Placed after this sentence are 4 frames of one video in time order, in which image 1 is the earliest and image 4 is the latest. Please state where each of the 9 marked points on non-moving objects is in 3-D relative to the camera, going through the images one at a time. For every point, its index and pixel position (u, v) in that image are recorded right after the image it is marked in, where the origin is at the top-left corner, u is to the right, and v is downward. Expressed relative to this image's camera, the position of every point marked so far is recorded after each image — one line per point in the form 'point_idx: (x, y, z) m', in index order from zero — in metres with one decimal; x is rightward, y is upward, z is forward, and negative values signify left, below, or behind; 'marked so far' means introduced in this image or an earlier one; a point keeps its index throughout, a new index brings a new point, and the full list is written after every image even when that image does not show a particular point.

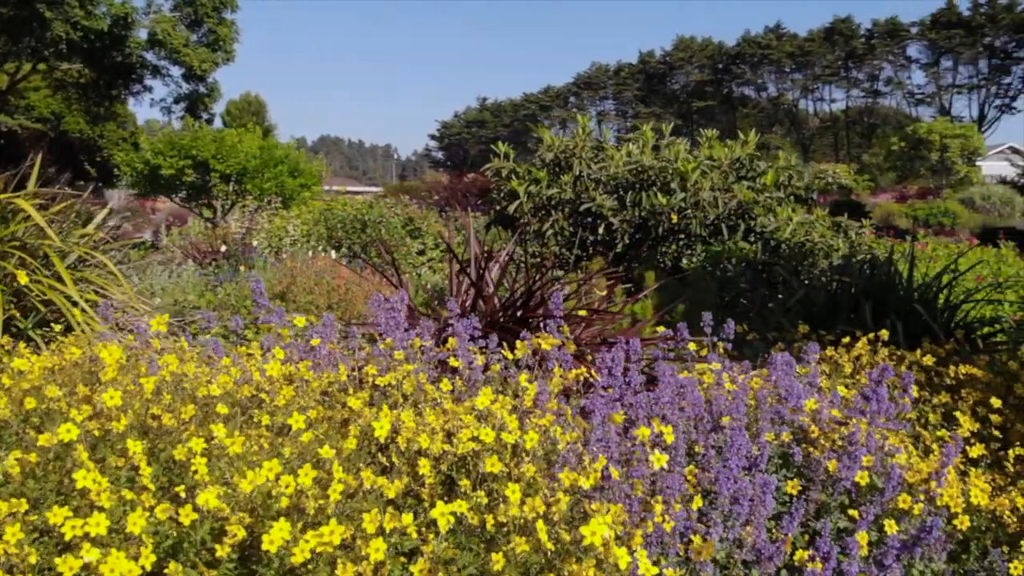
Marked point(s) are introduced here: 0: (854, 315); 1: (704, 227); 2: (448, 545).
0: (+1.7, -0.1, +5.0) m
1: (+1.2, +0.4, +6.2) m
2: (-0.1, -0.6, +2.4) m
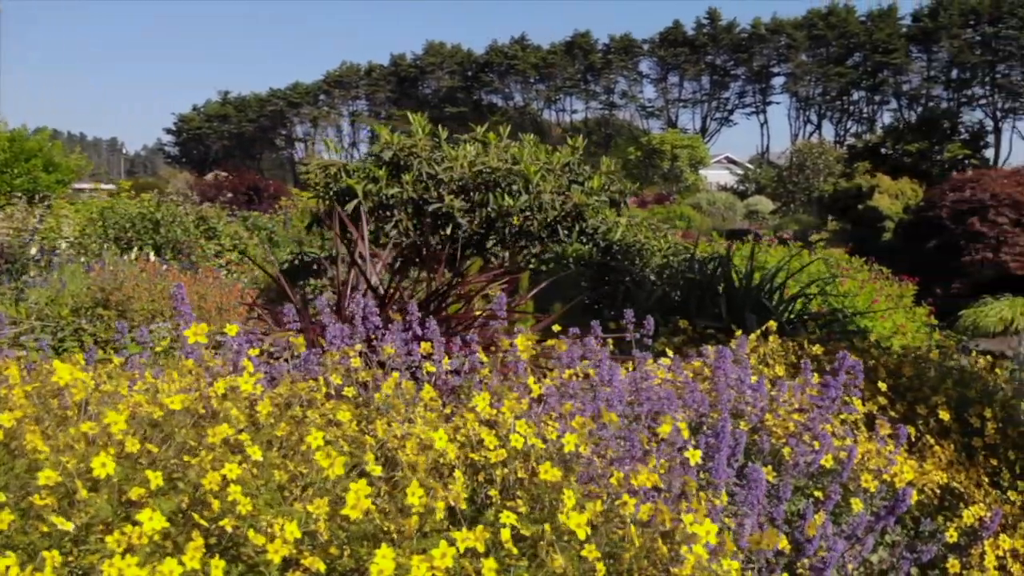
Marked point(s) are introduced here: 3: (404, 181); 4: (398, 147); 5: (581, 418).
0: (+1.0, -0.1, +5.3) m
1: (+0.2, +0.4, +6.3) m
2: (+0.1, -0.6, +2.3) m
3: (-0.6, +0.6, +6.2) m
4: (-0.7, +0.9, +6.3) m
5: (+0.2, -0.4, +3.0) m
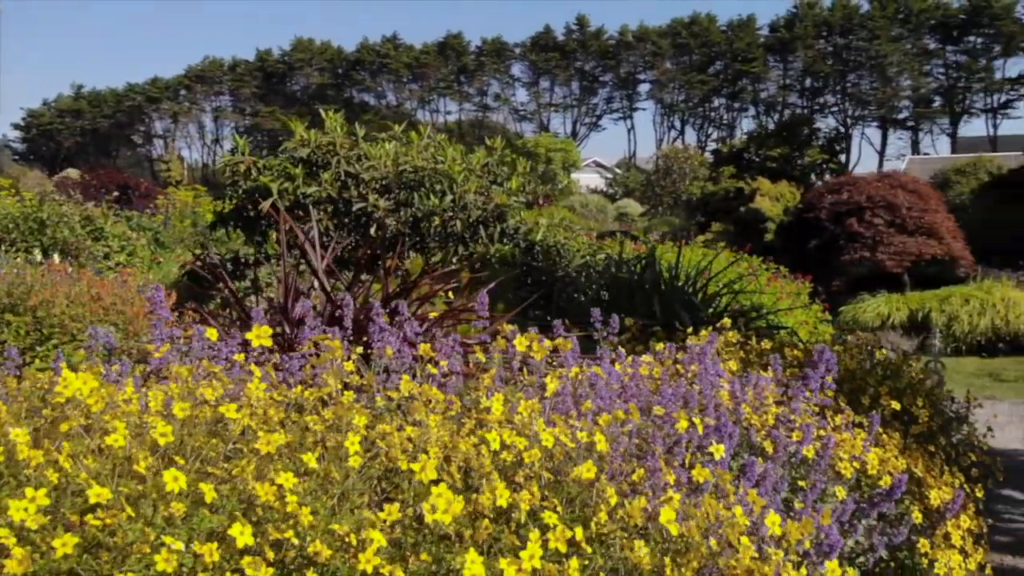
0: (+0.7, -0.1, +5.4) m
1: (-0.3, +0.4, +6.3) m
2: (+0.2, -0.6, +2.3) m
3: (-1.1, +0.6, +6.0) m
4: (-1.2, +0.8, +6.2) m
5: (+0.3, -0.4, +3.0) m
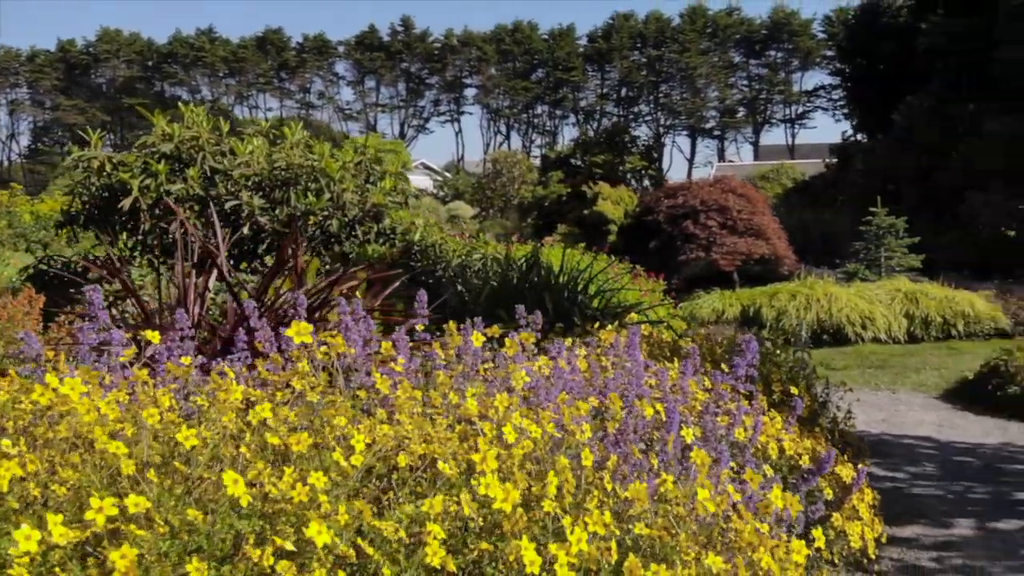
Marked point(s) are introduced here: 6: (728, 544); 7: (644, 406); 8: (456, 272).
0: (+0.1, -0.1, +5.5) m
1: (-1.0, +0.4, +6.2) m
2: (+0.3, -0.6, +2.4) m
3: (-1.8, +0.6, +5.8) m
4: (-1.9, +0.8, +5.9) m
5: (+0.2, -0.4, +3.1) m
6: (+0.5, -0.6, +2.5) m
7: (+0.4, -0.4, +3.1) m
8: (-0.3, +0.1, +6.1) m
